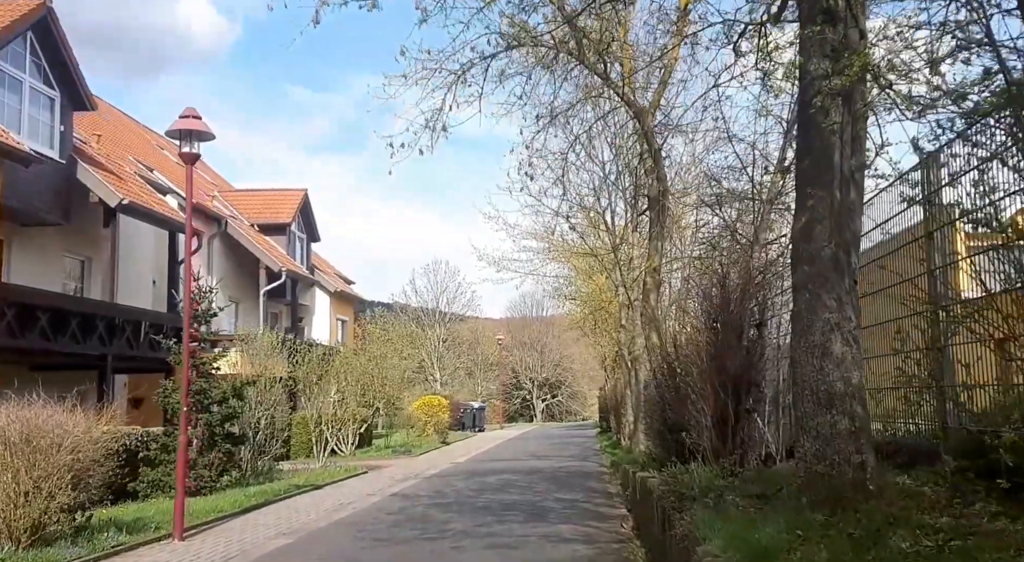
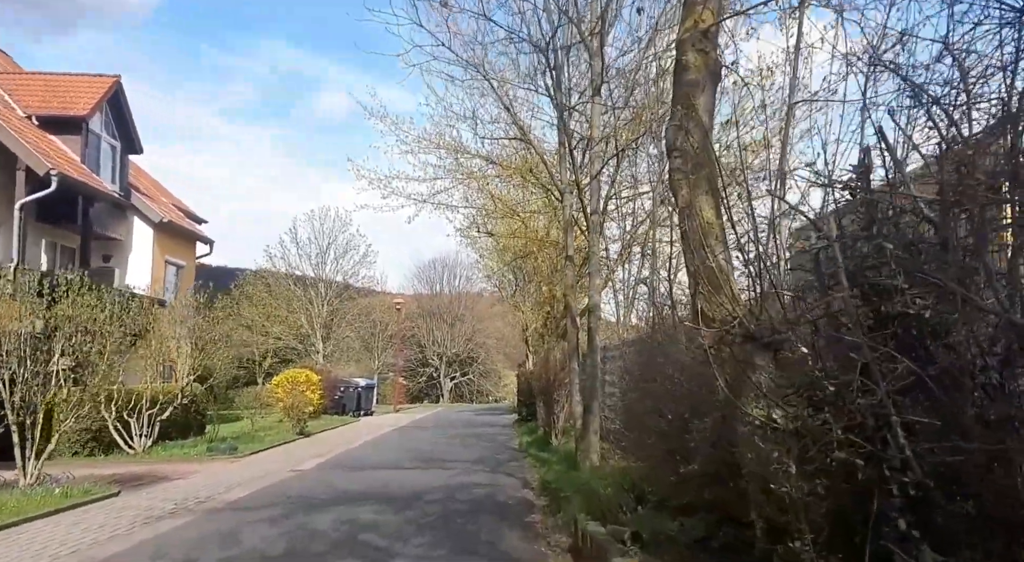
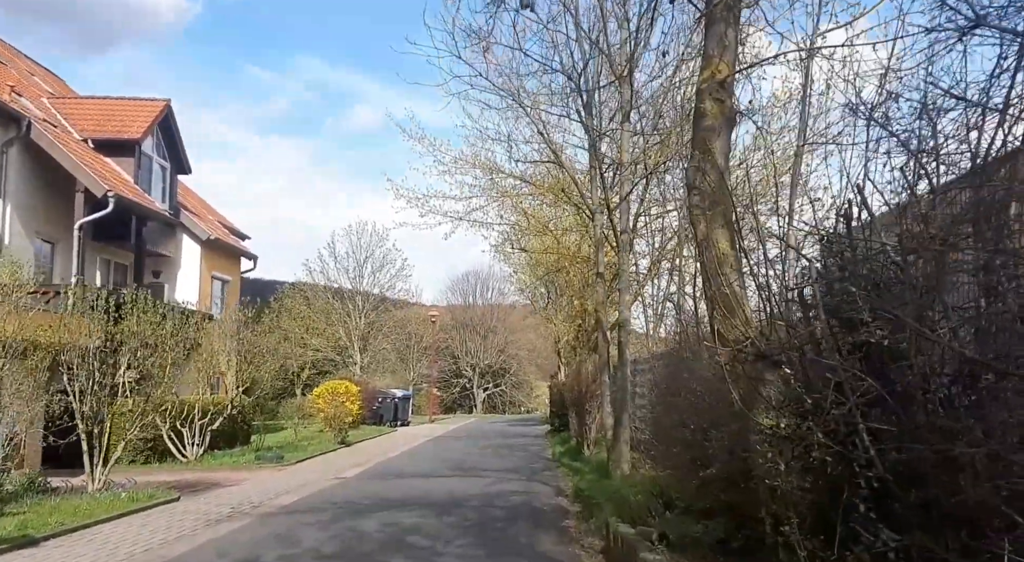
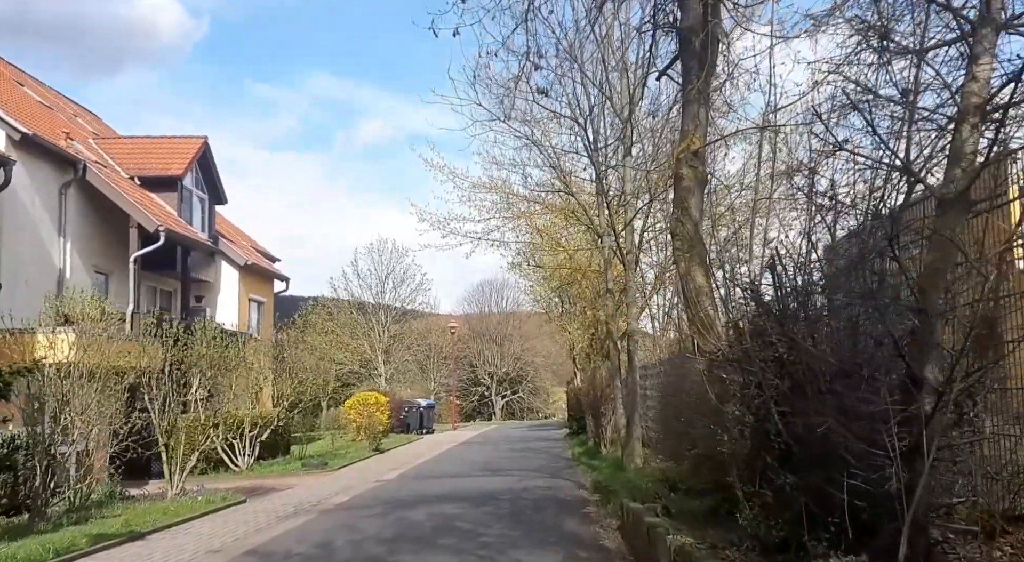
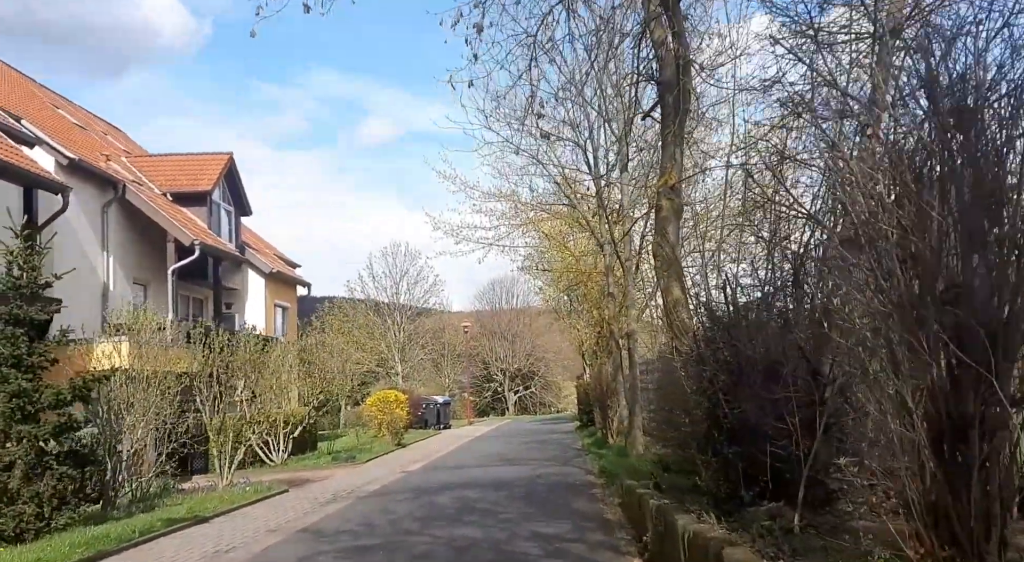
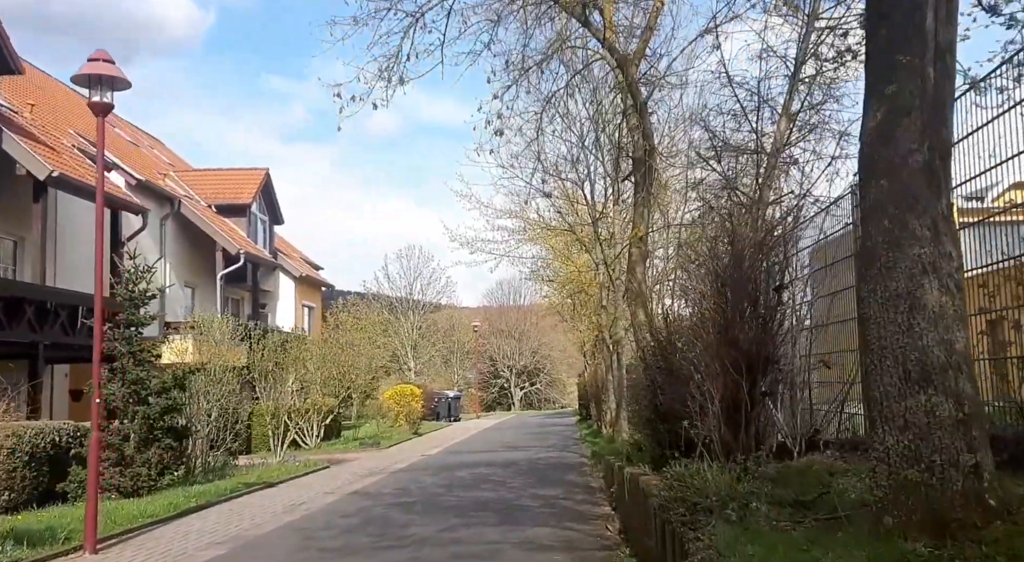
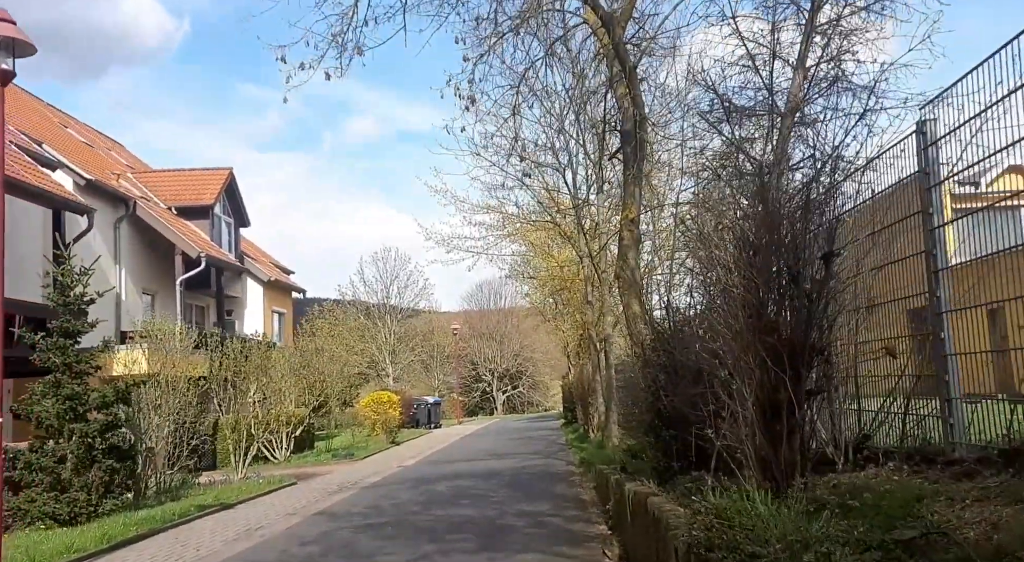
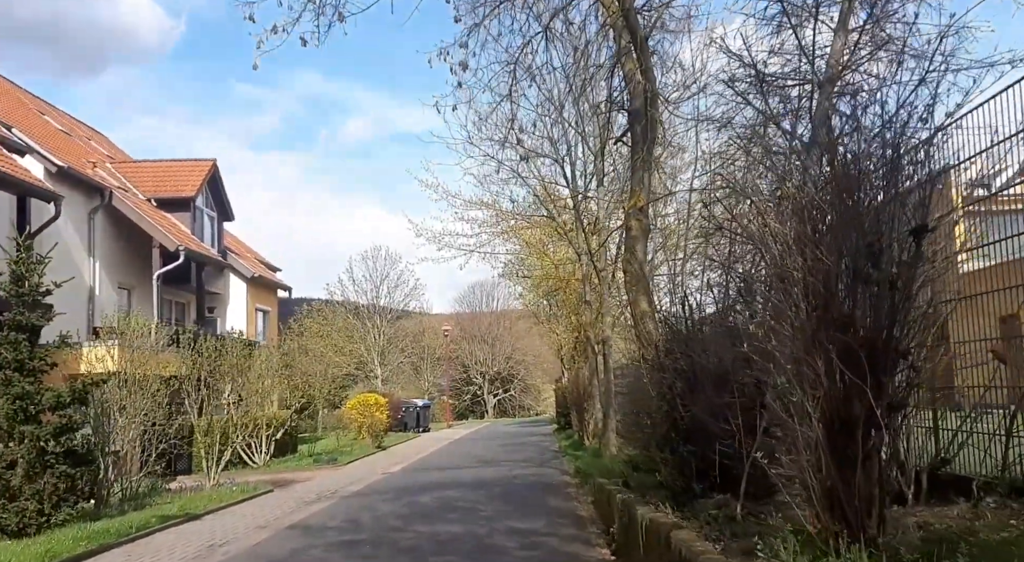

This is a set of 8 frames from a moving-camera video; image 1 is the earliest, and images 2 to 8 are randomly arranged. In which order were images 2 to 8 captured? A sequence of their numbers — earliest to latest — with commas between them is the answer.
6, 7, 8, 5, 4, 3, 2
